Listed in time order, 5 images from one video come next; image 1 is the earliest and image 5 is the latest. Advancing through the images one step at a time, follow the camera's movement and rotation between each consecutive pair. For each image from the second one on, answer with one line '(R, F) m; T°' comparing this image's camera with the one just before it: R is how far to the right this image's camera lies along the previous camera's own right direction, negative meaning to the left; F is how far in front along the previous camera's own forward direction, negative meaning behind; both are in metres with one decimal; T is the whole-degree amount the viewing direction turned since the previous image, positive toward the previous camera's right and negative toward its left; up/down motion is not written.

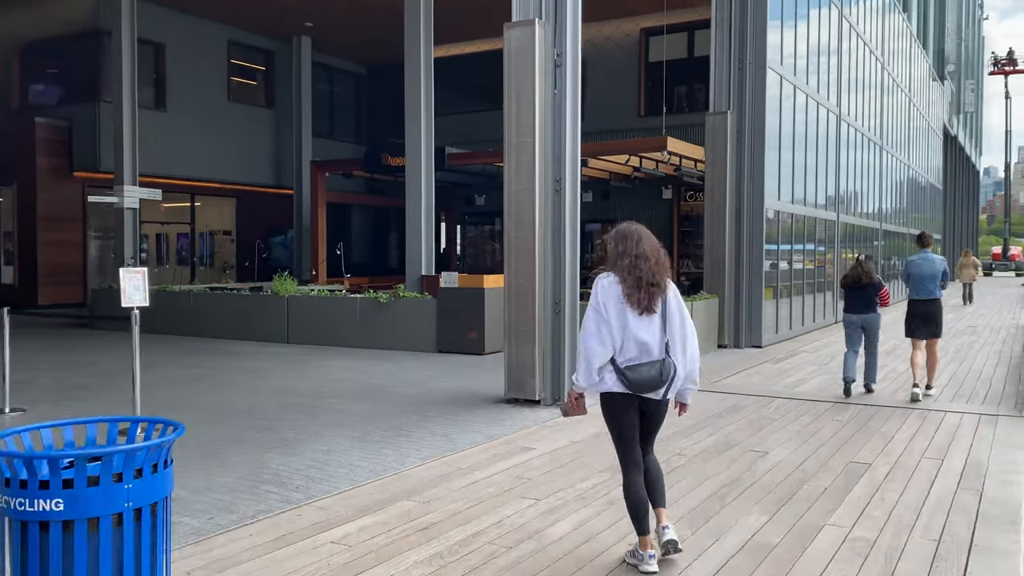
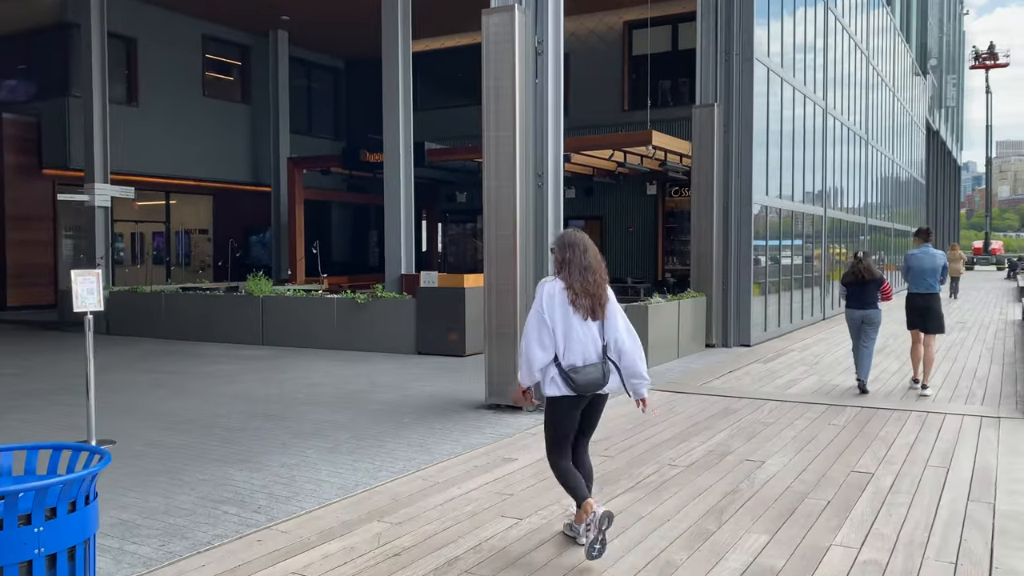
(0.0, +0.4) m; +1°
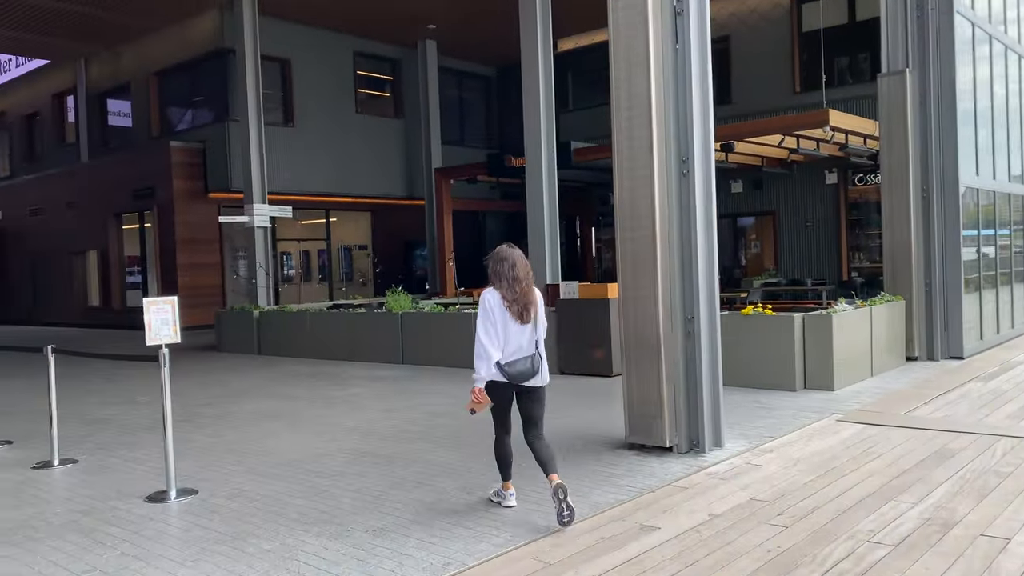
(+0.2, +1.2) m; -11°
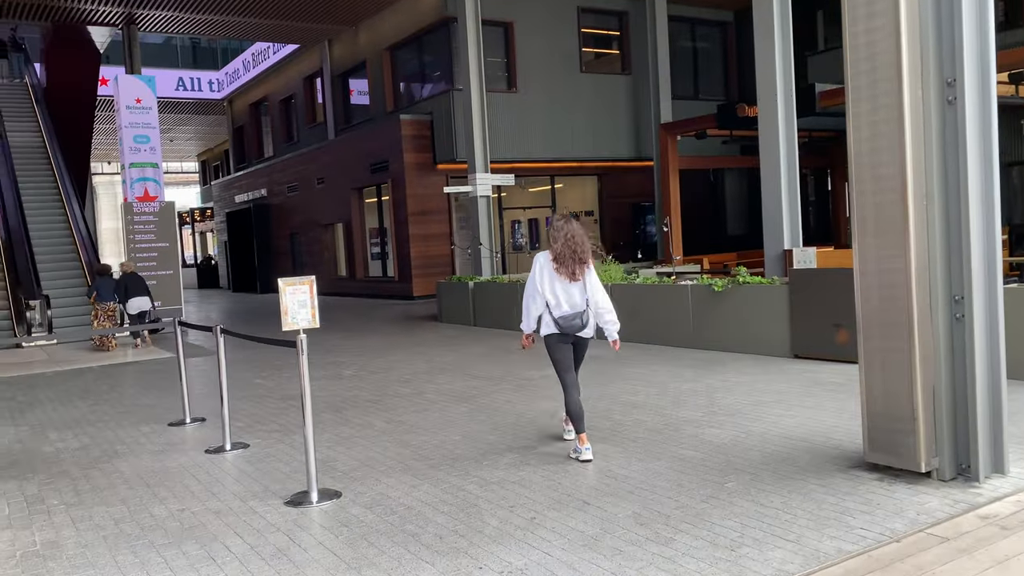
(+0.3, +1.1) m; -17°
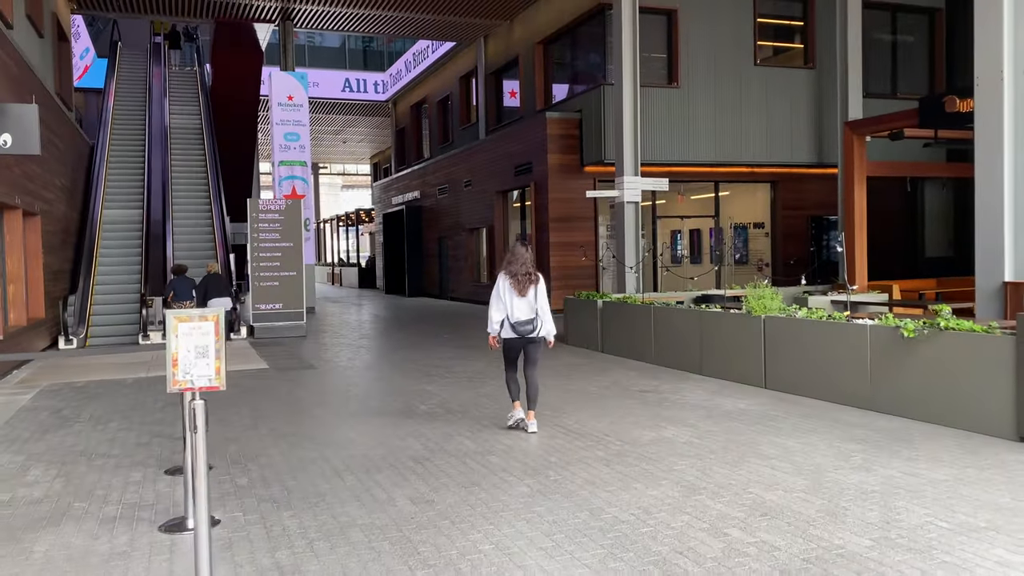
(+0.5, +1.9) m; -12°
